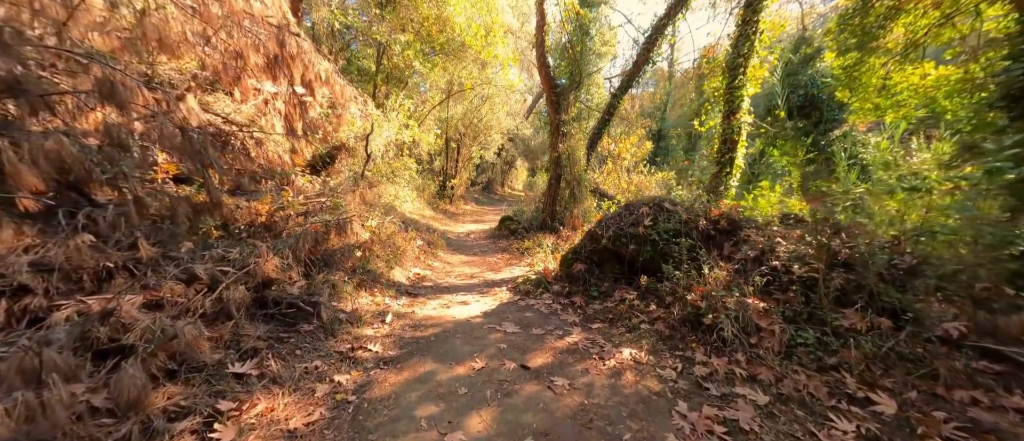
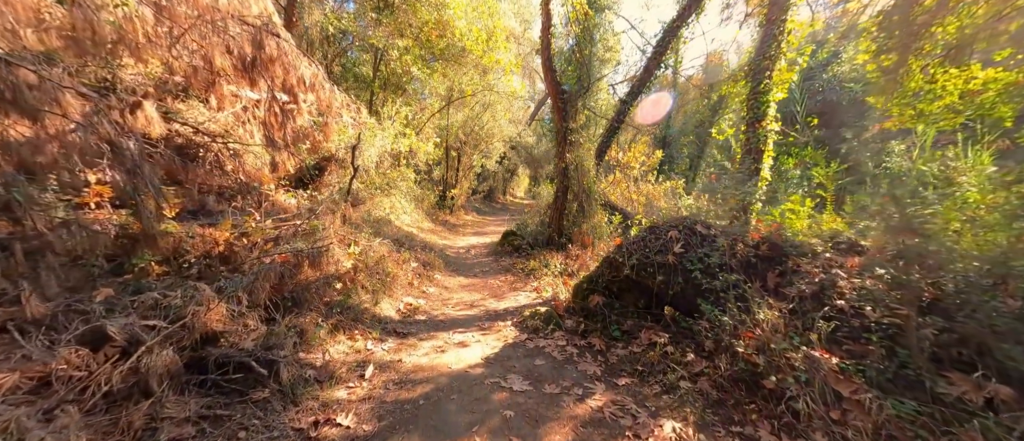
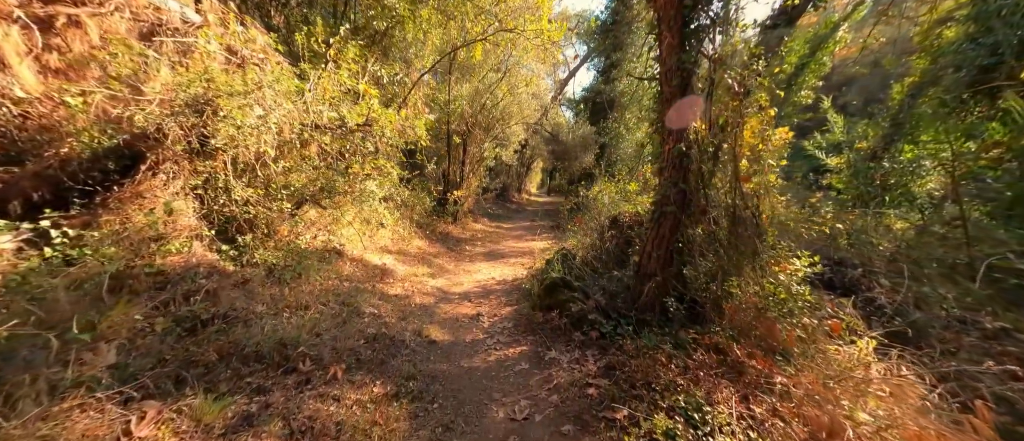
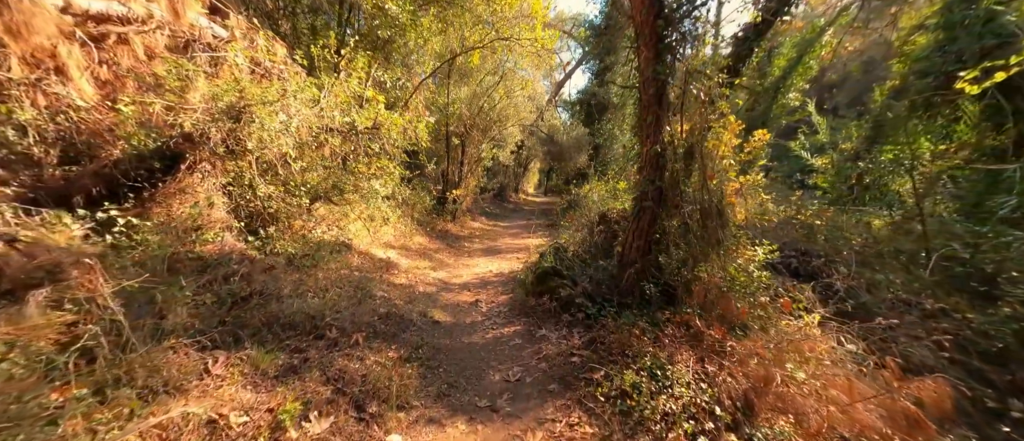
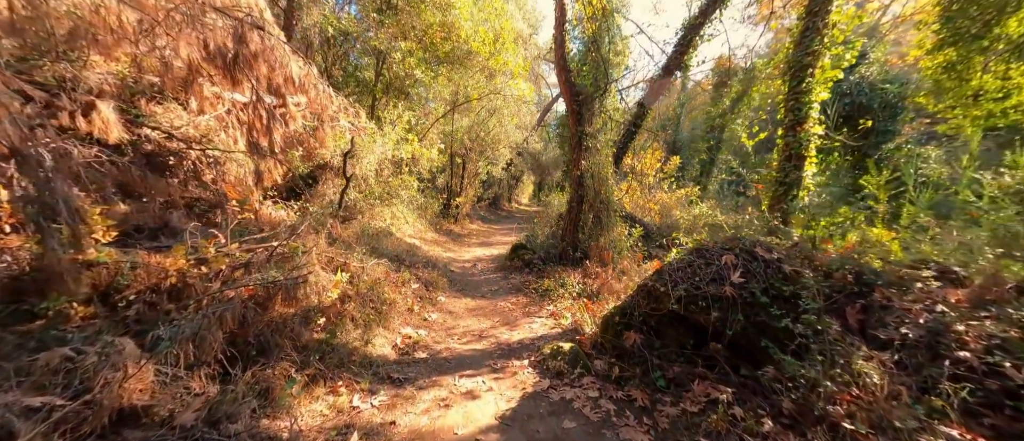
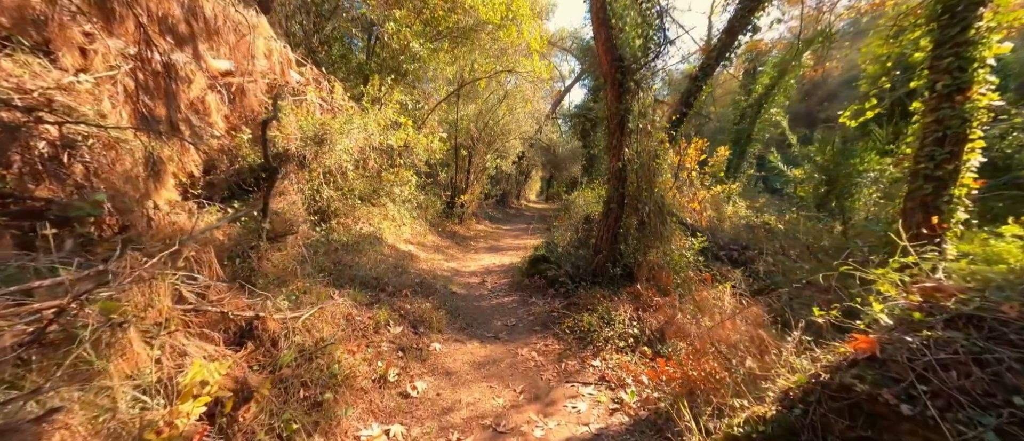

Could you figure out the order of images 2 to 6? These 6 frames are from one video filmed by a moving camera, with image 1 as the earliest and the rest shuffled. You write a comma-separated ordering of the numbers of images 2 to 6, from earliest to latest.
2, 5, 6, 4, 3
